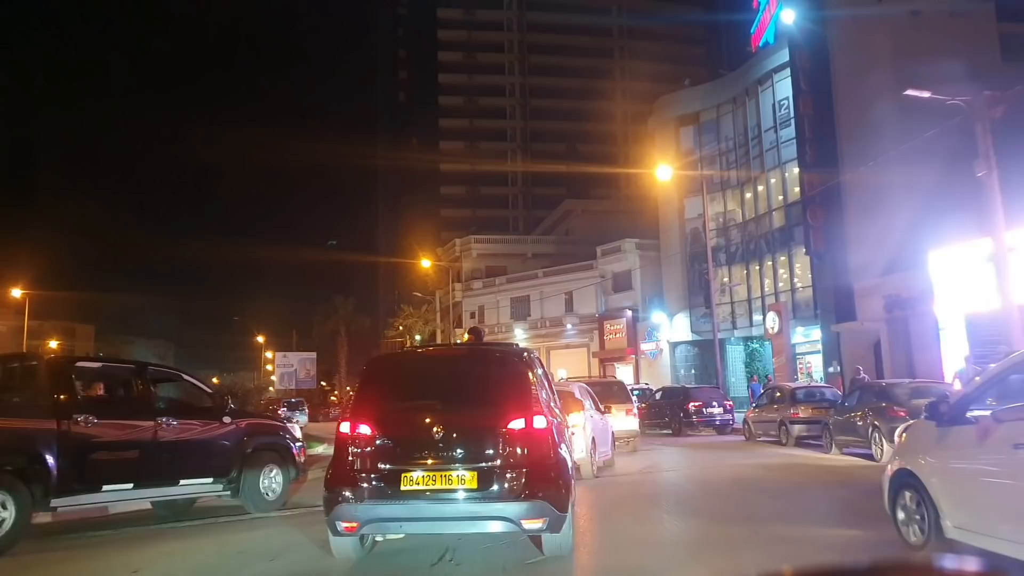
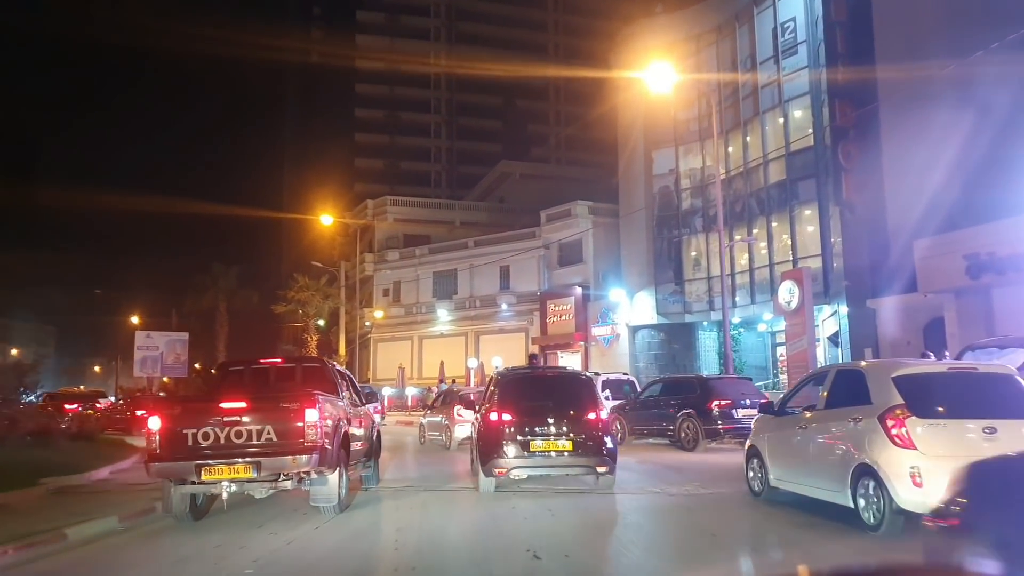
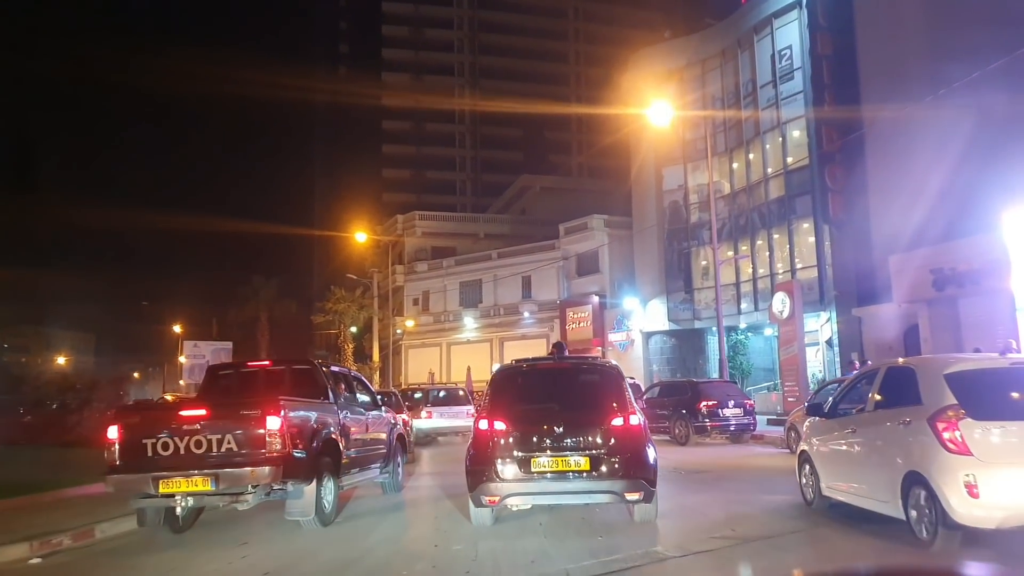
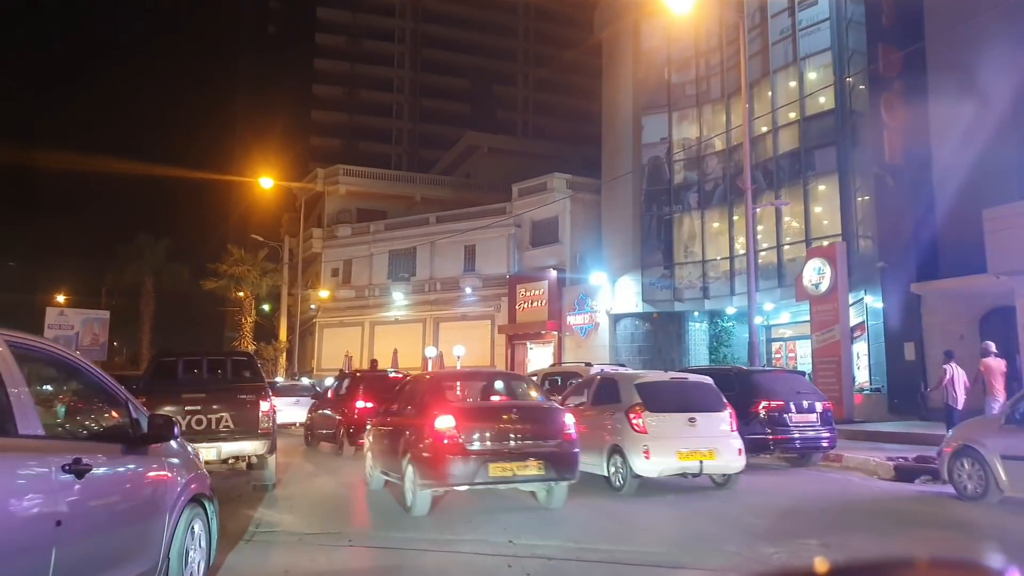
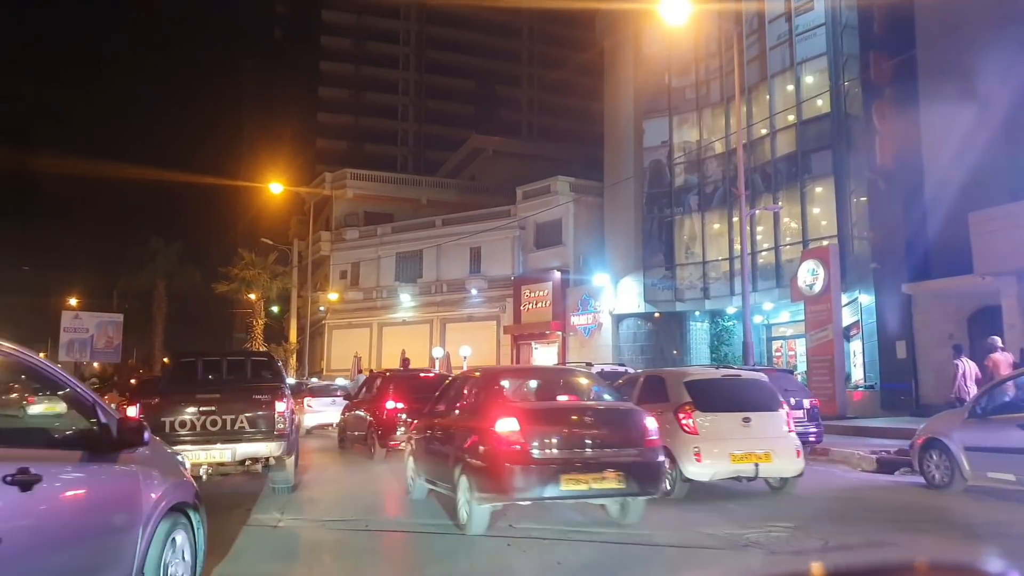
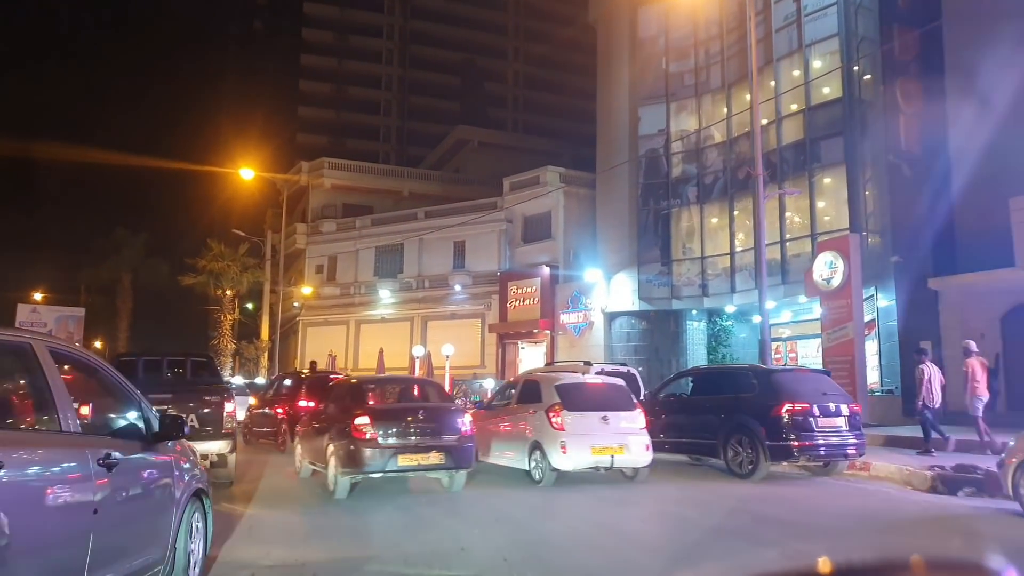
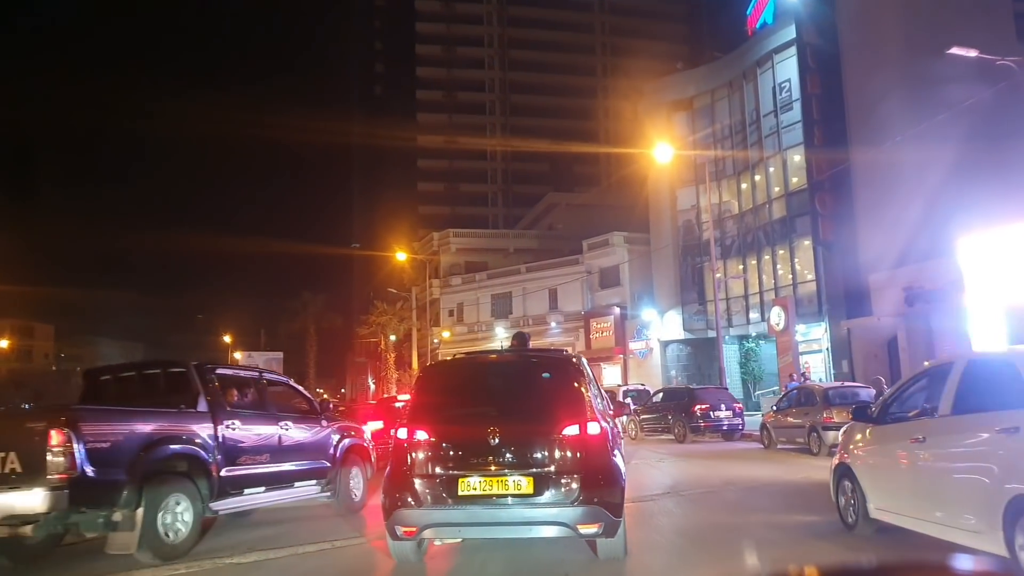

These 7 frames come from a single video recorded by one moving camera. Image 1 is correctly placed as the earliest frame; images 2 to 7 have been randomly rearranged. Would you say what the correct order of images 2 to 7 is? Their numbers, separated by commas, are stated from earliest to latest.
7, 3, 2, 5, 4, 6
